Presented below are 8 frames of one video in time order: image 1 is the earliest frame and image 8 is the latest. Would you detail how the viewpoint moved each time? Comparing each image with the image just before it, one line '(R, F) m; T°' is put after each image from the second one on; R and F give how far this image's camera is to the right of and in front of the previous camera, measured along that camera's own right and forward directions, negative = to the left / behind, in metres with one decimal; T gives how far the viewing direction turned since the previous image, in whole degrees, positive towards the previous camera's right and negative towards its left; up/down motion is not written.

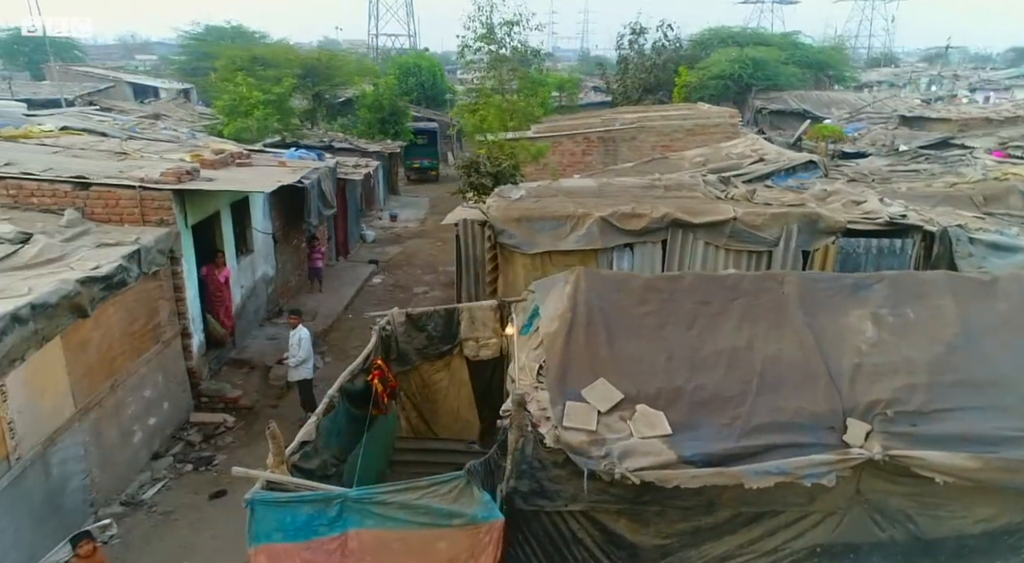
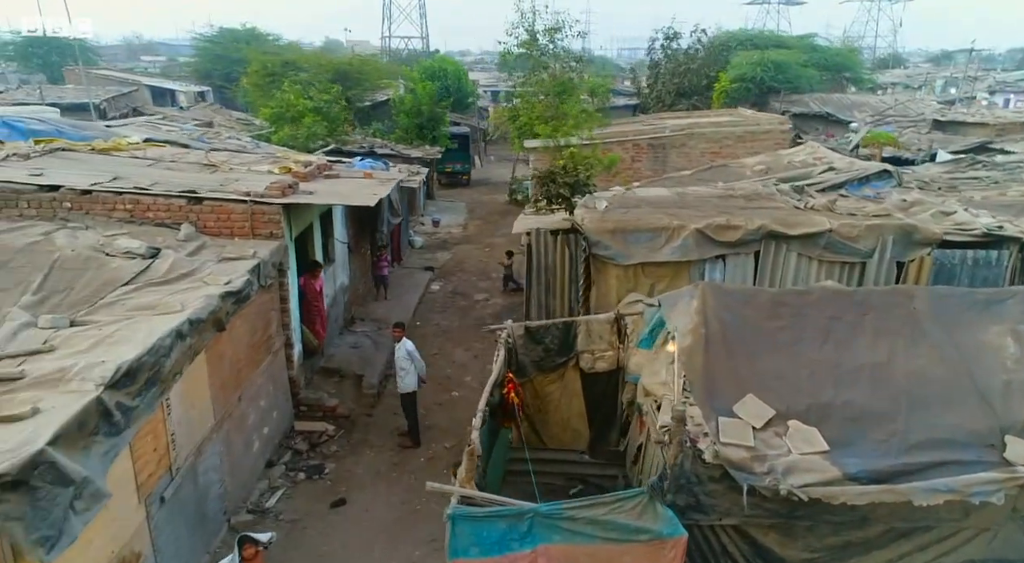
(-0.8, -0.1) m; -1°
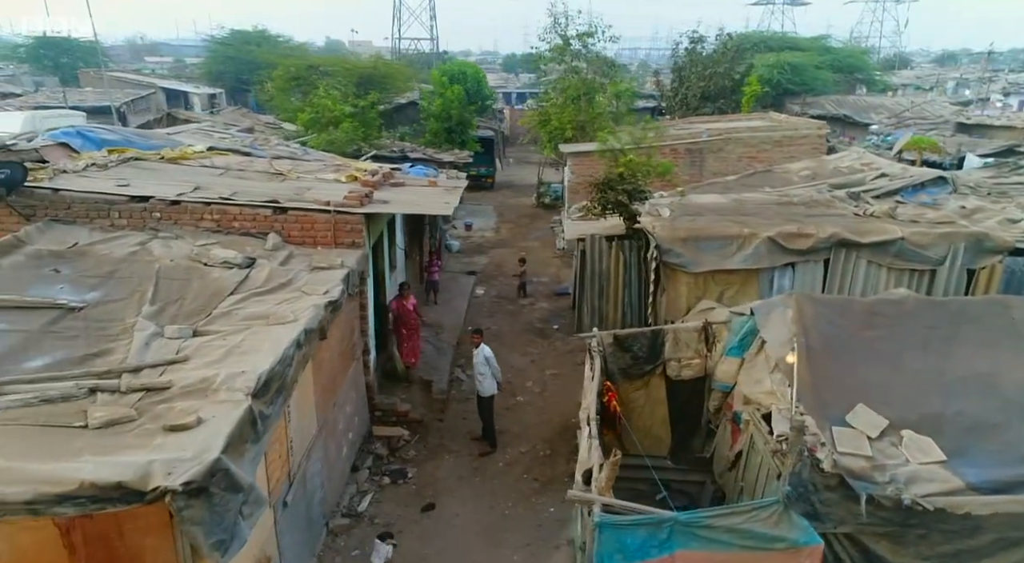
(-0.6, -0.1) m; -1°
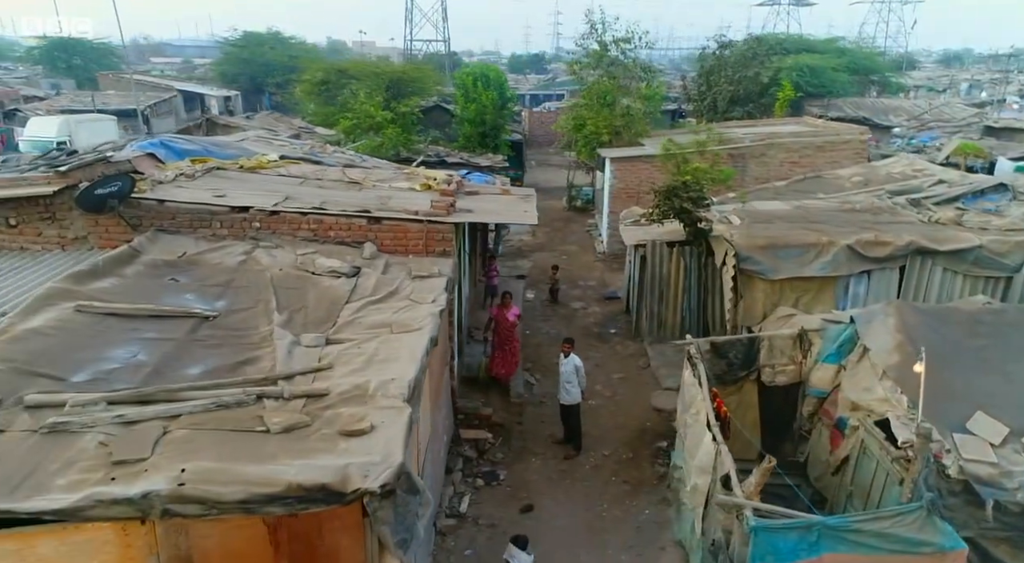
(-0.7, -0.2) m; -1°
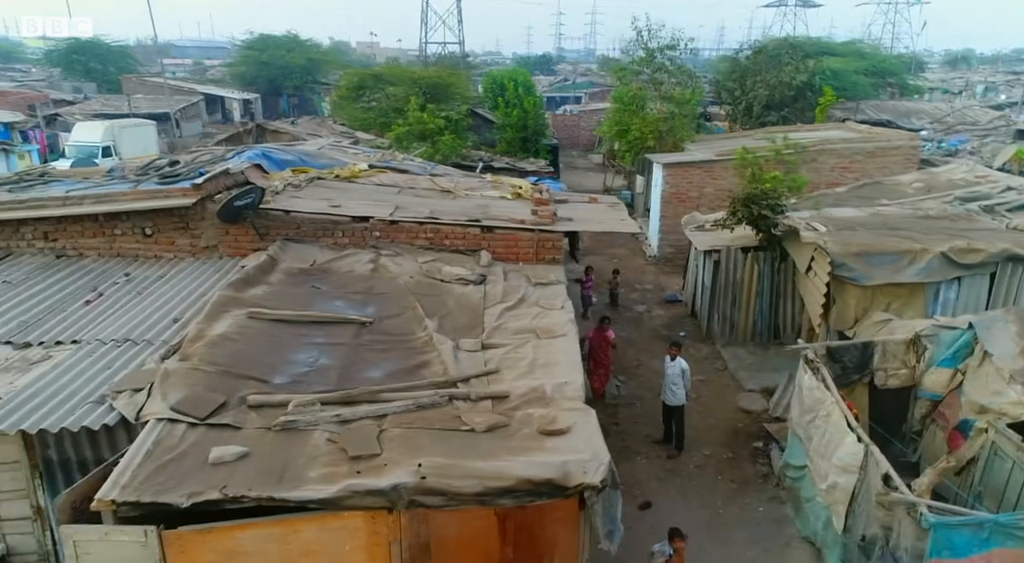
(-0.9, -0.3) m; -1°
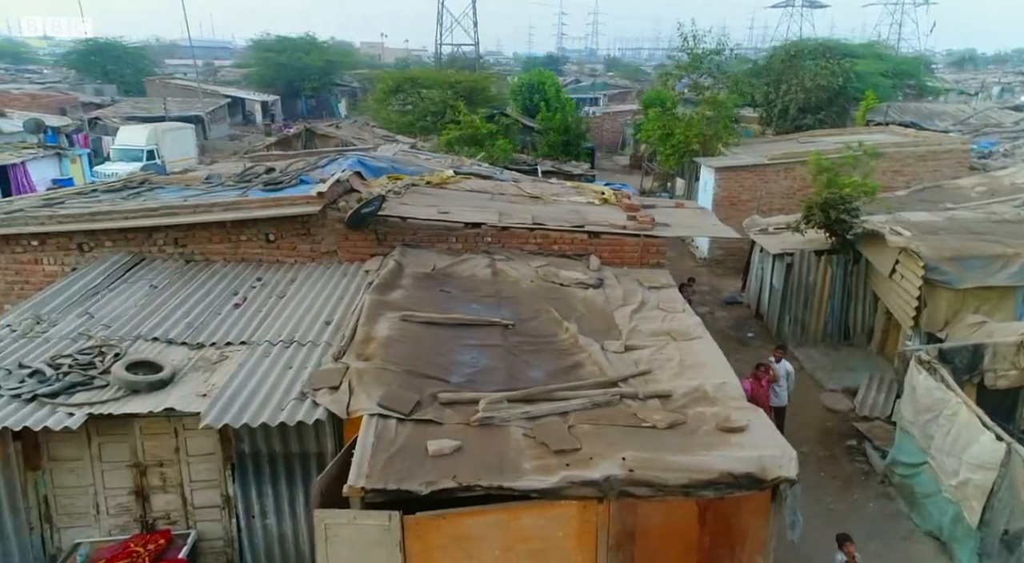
(-1.0, -0.3) m; -1°
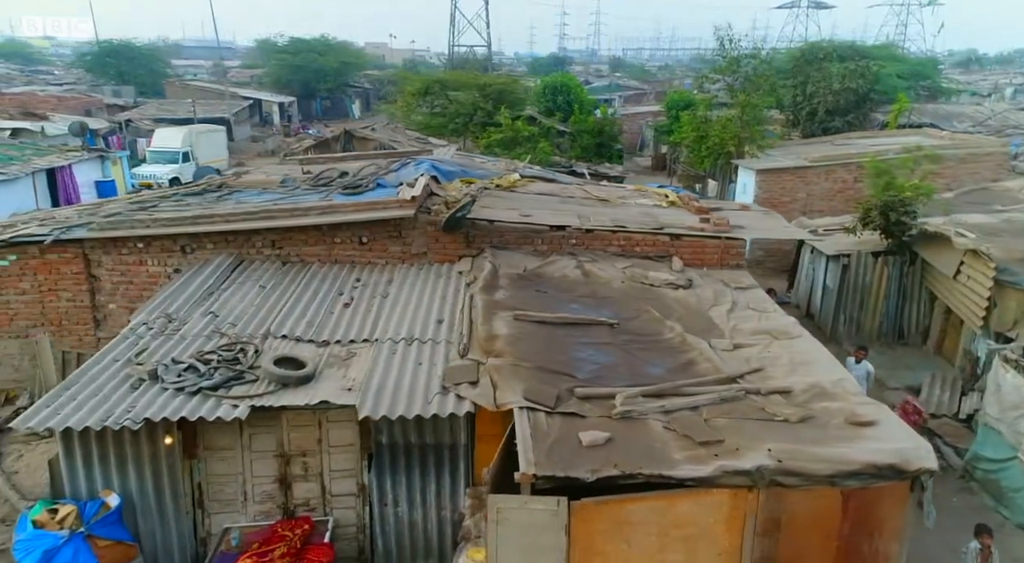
(-0.8, -0.3) m; -1°
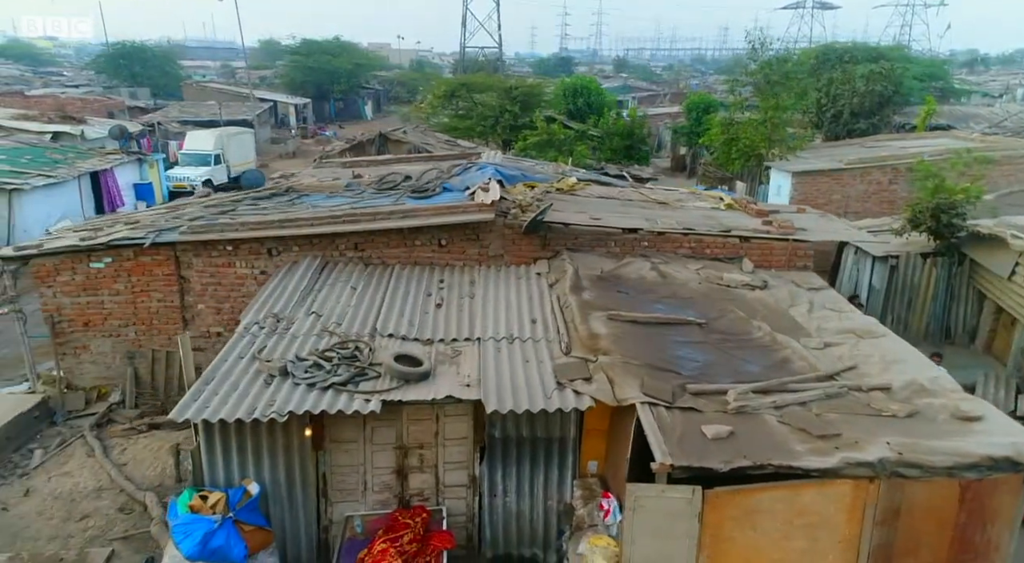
(-0.7, -0.3) m; -1°
